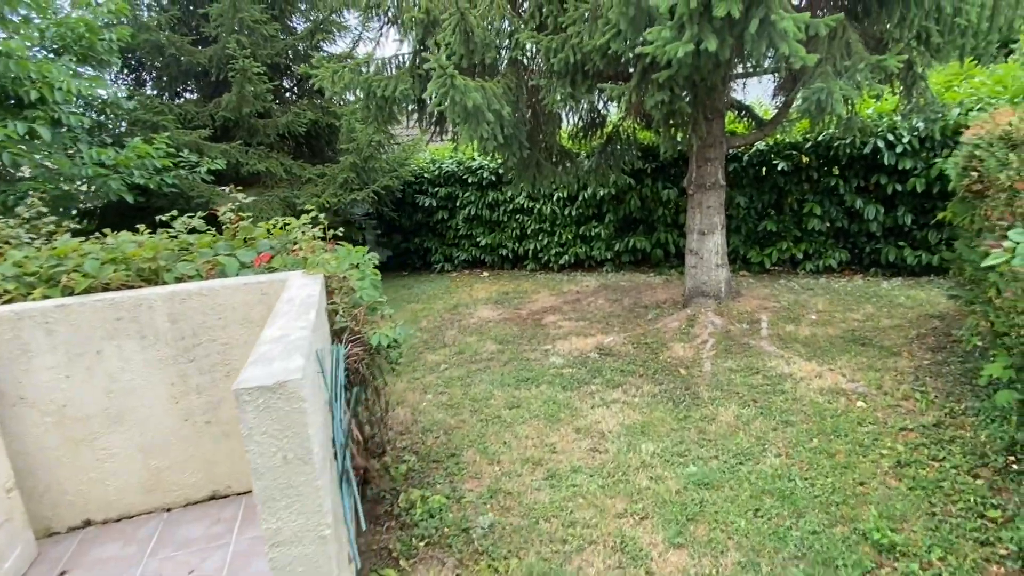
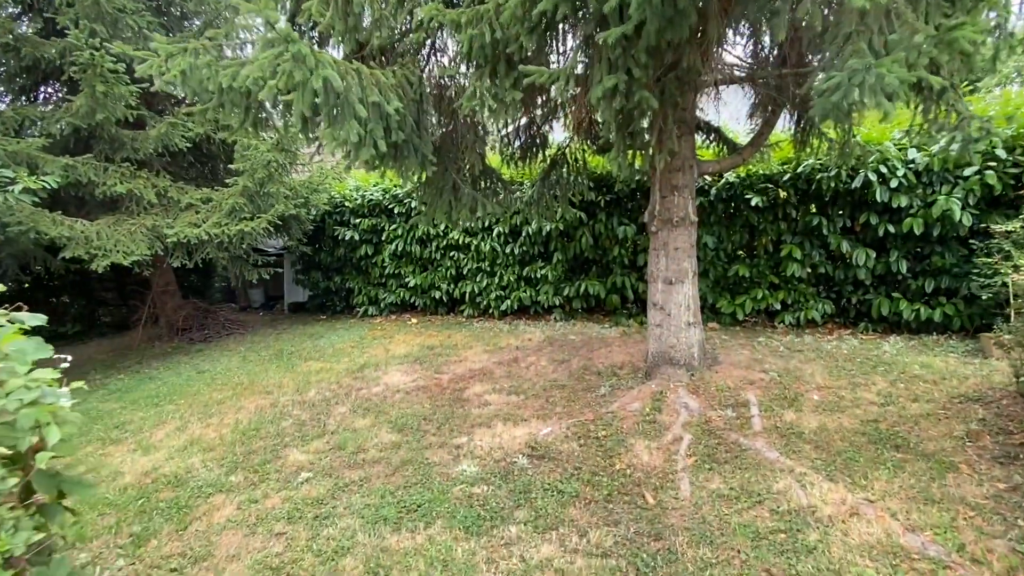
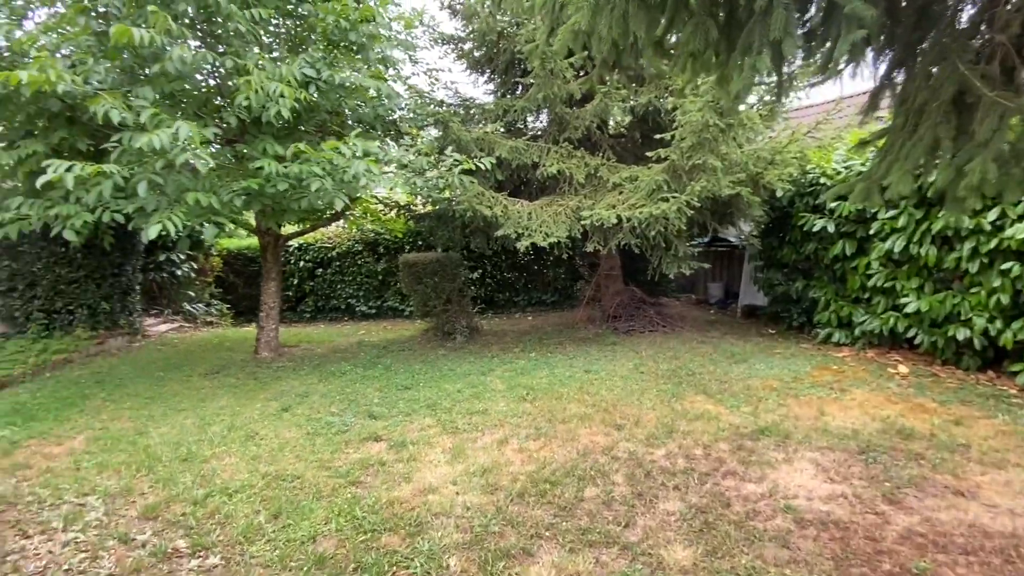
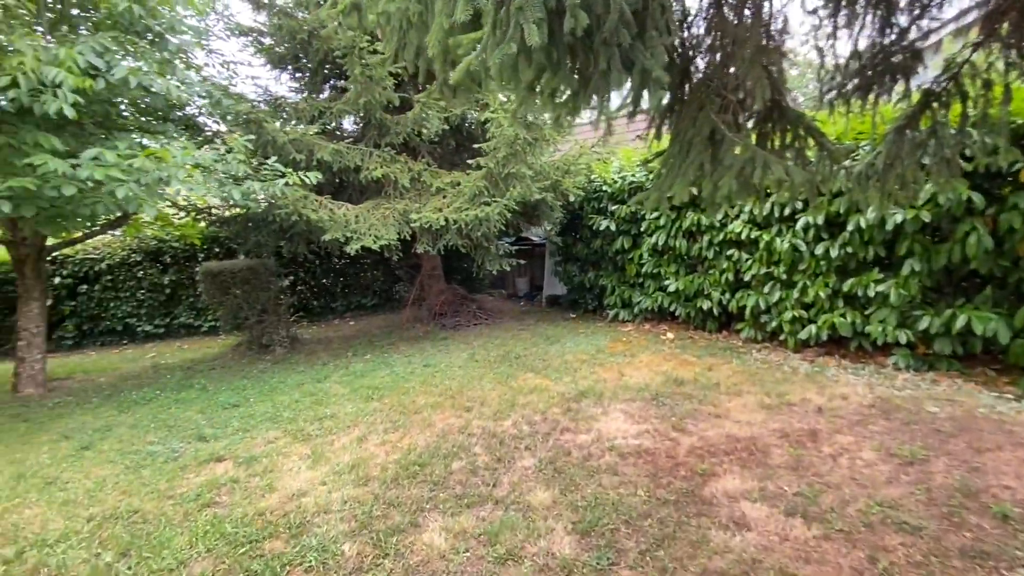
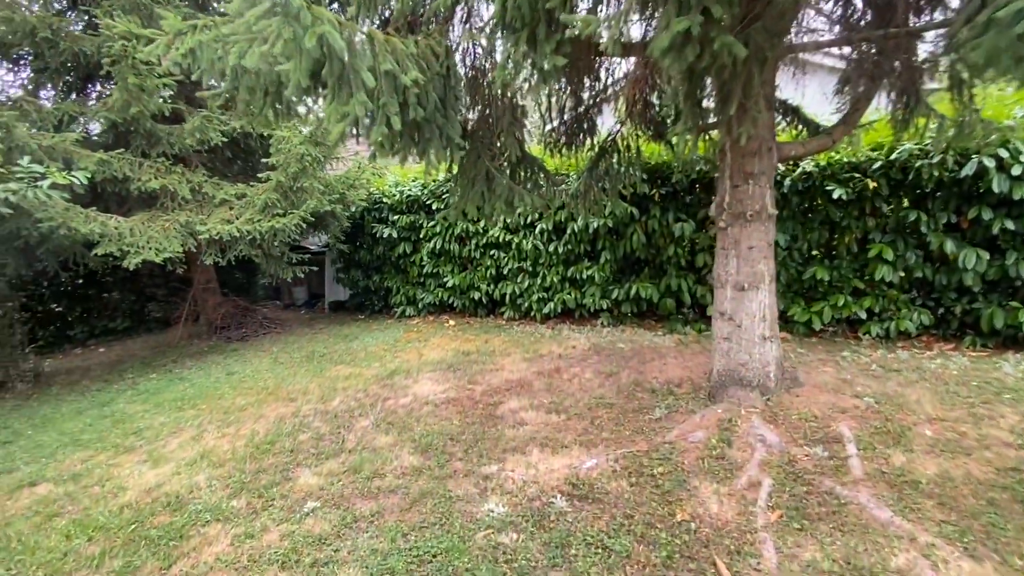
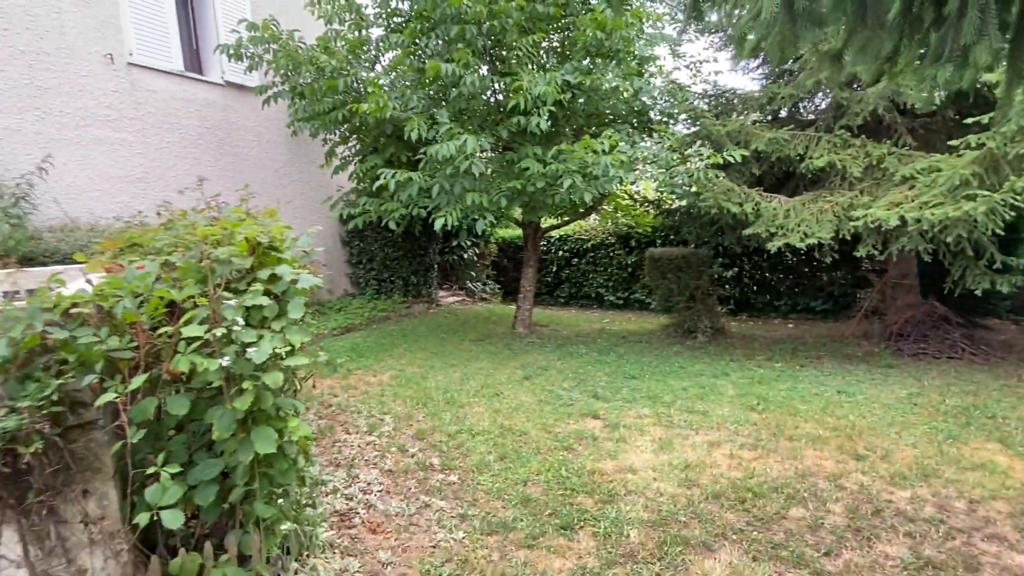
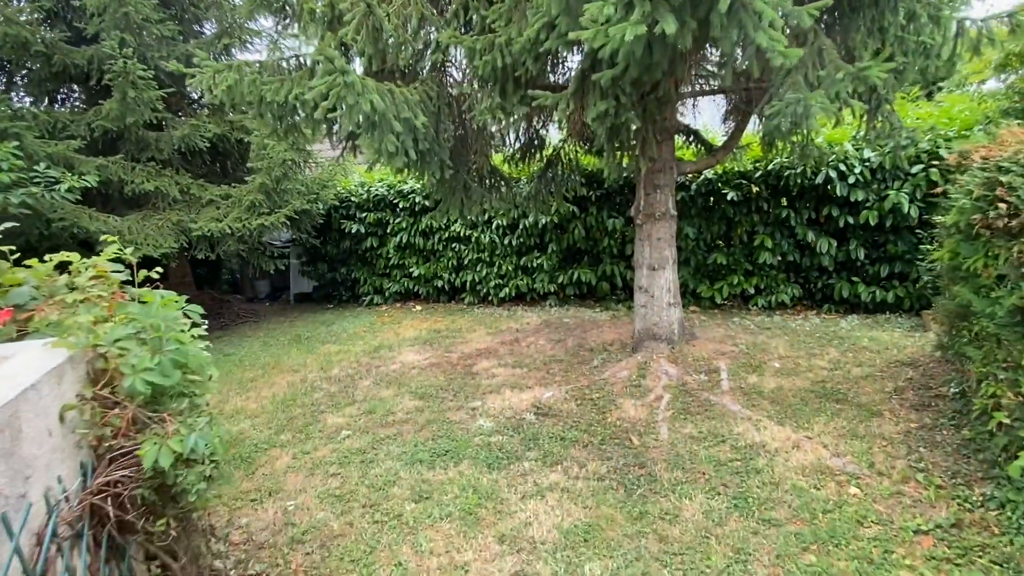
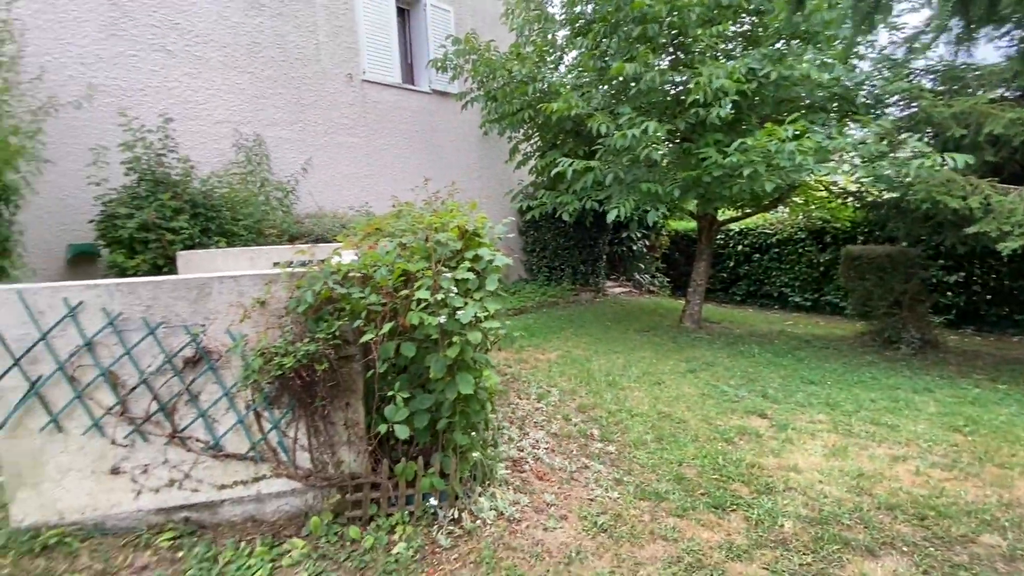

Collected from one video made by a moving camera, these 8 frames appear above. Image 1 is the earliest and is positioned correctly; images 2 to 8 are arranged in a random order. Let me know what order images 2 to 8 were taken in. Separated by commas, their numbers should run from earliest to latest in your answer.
7, 2, 5, 4, 3, 6, 8
